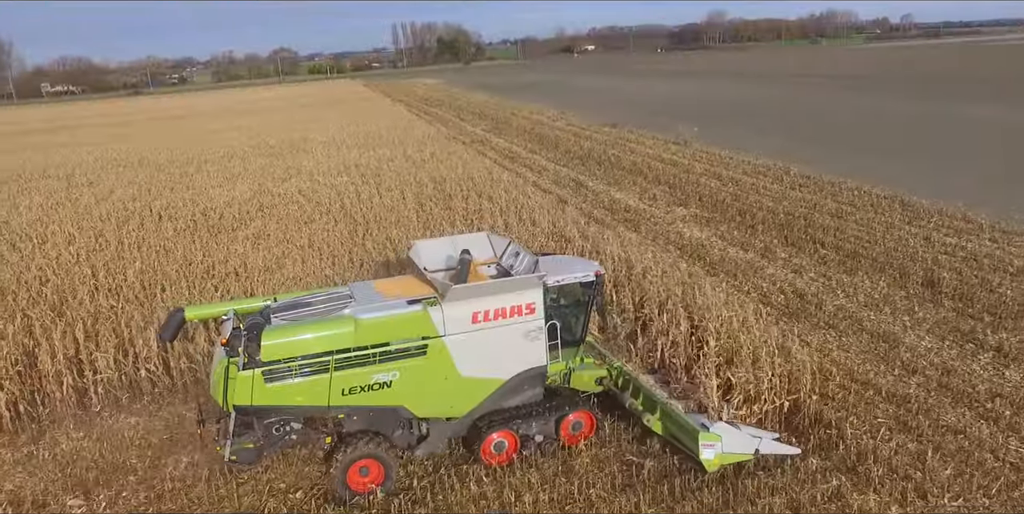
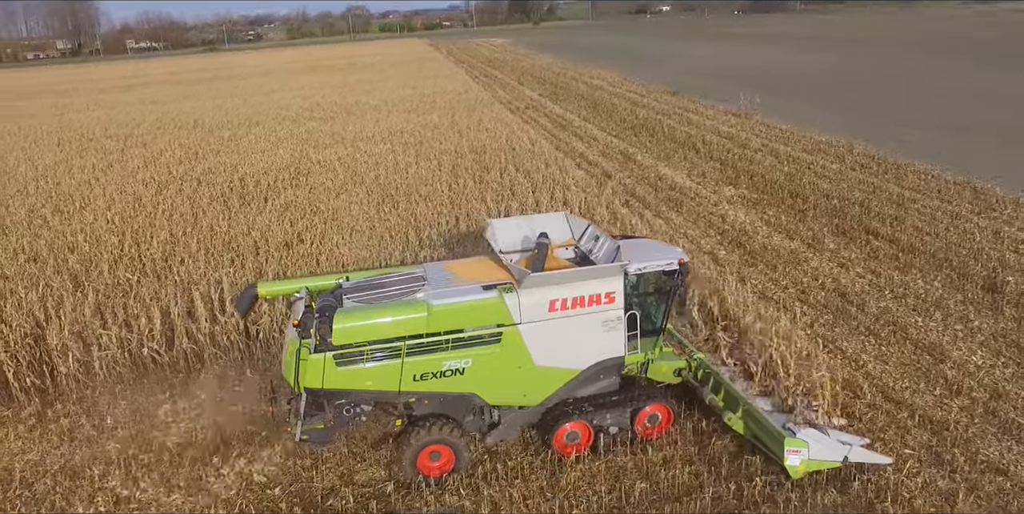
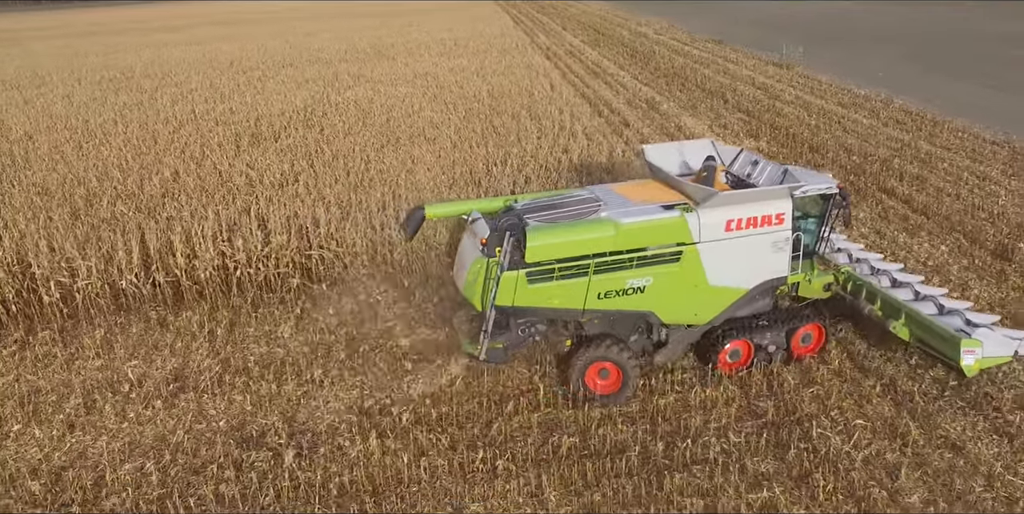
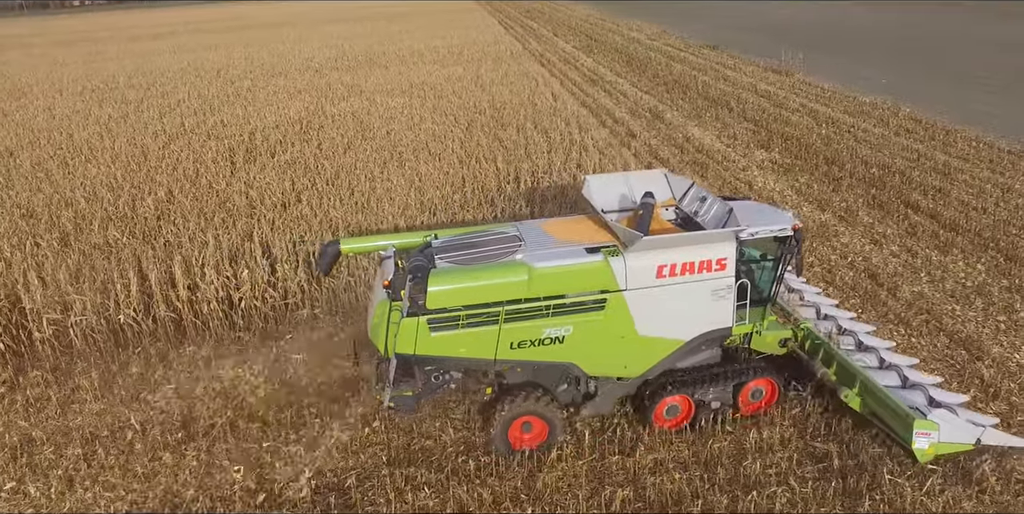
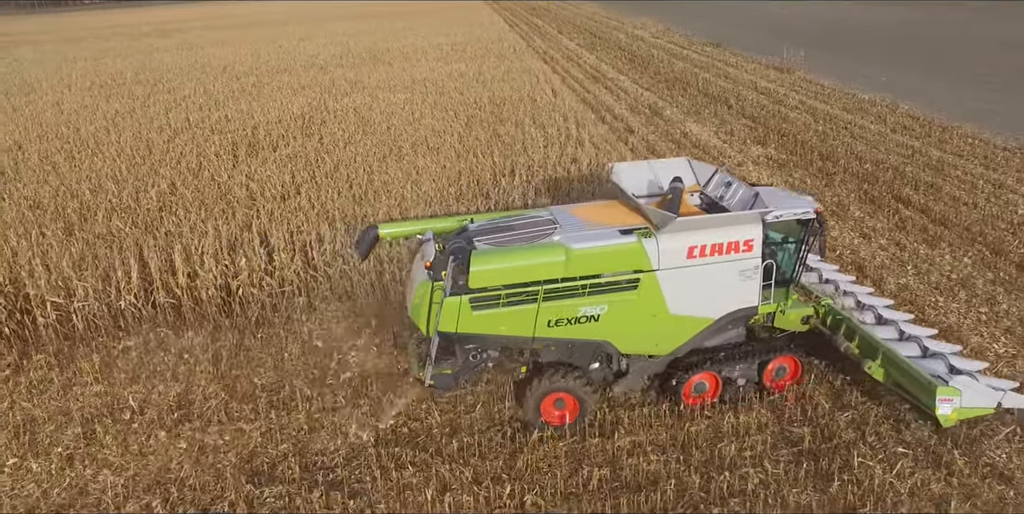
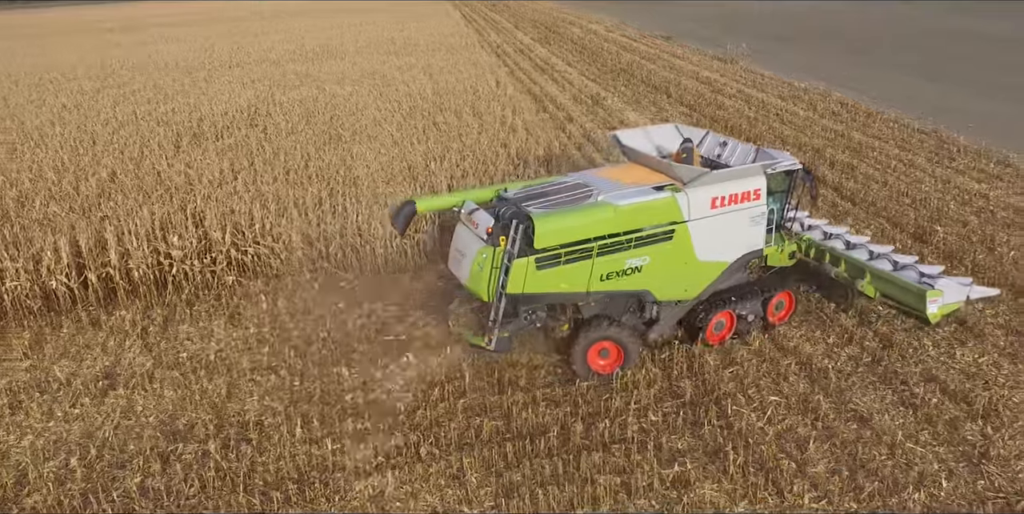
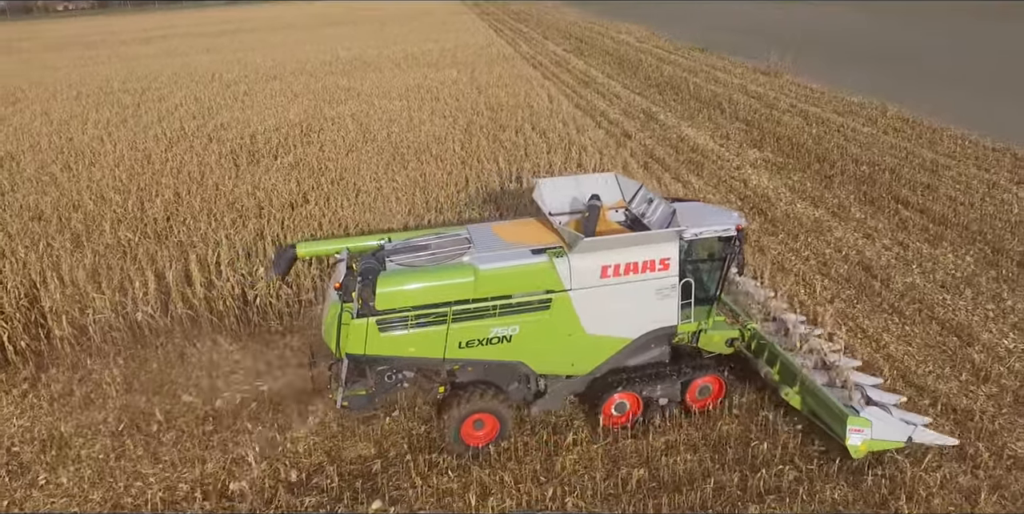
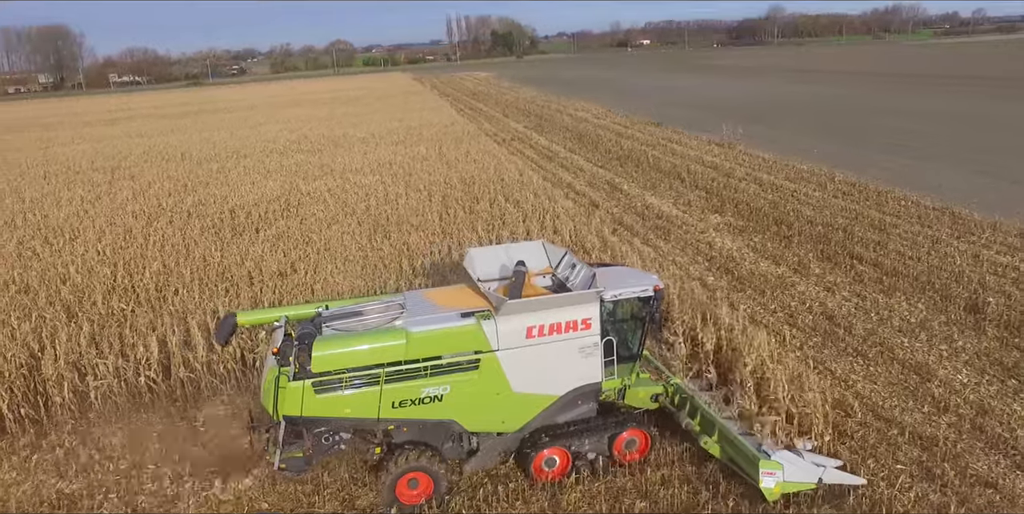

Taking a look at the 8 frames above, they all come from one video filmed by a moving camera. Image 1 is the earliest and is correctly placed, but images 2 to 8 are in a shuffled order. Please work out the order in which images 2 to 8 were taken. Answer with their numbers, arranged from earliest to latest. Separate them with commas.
8, 2, 7, 4, 5, 3, 6
